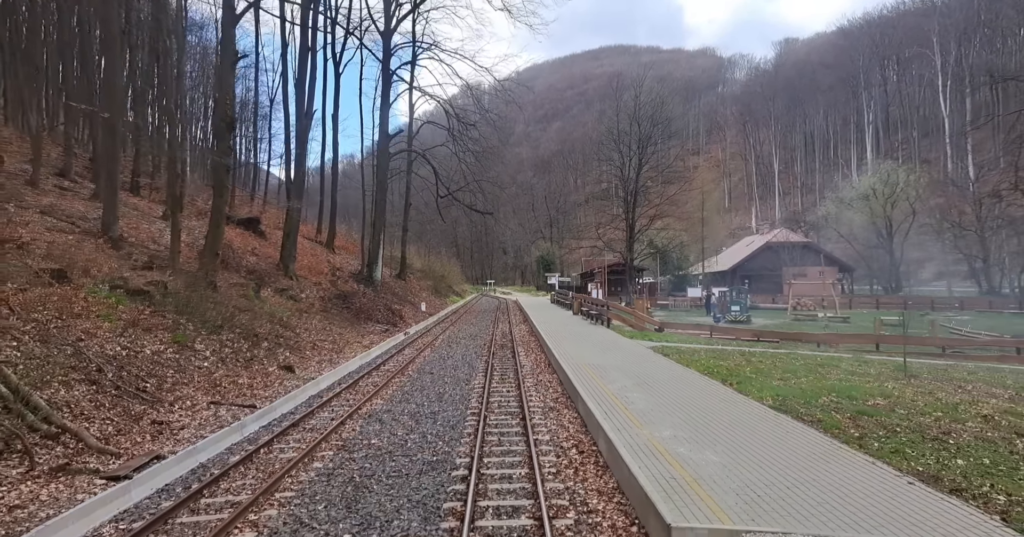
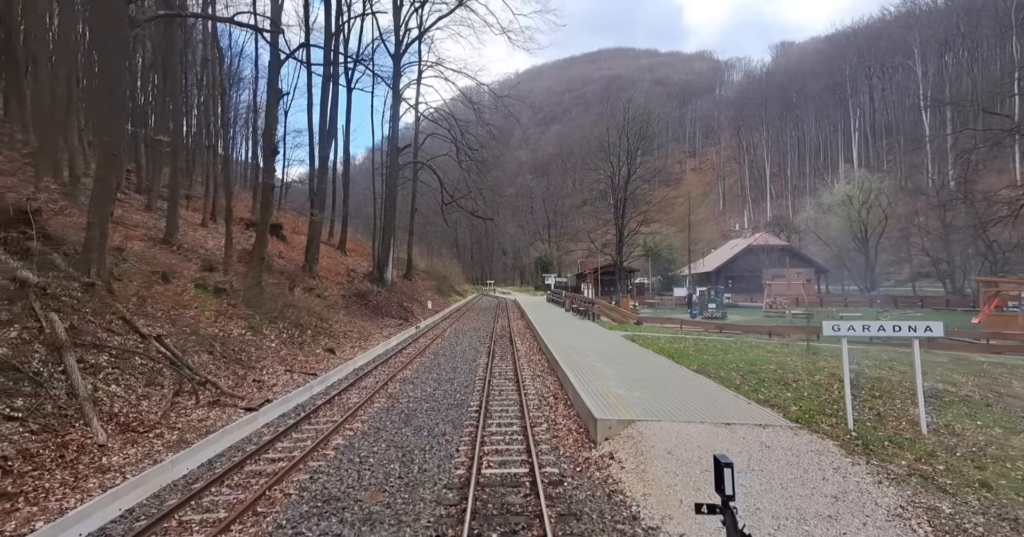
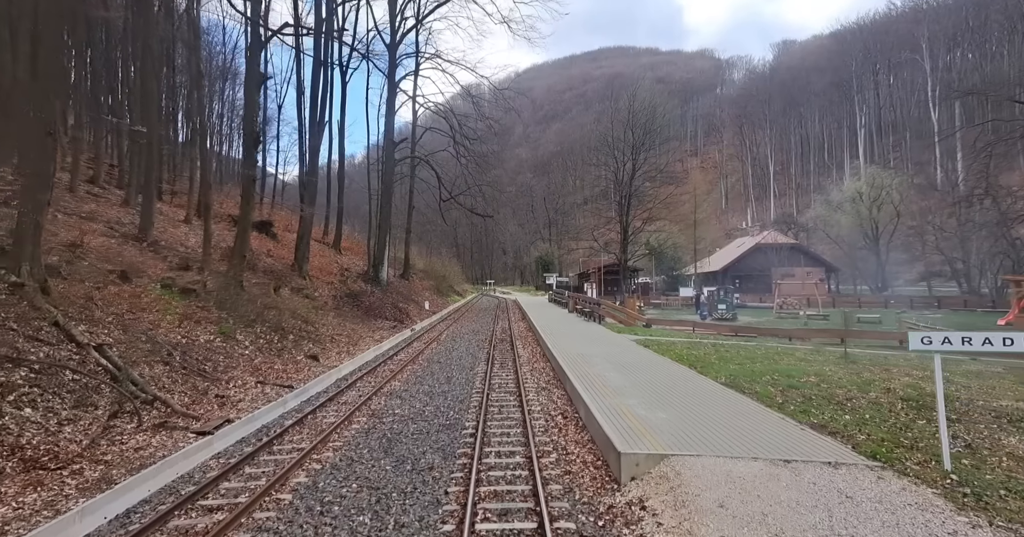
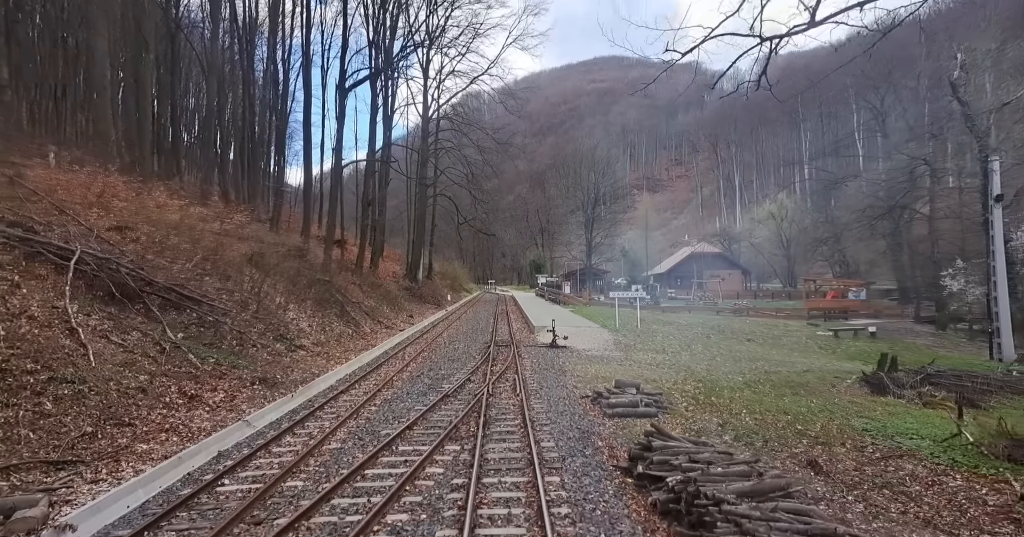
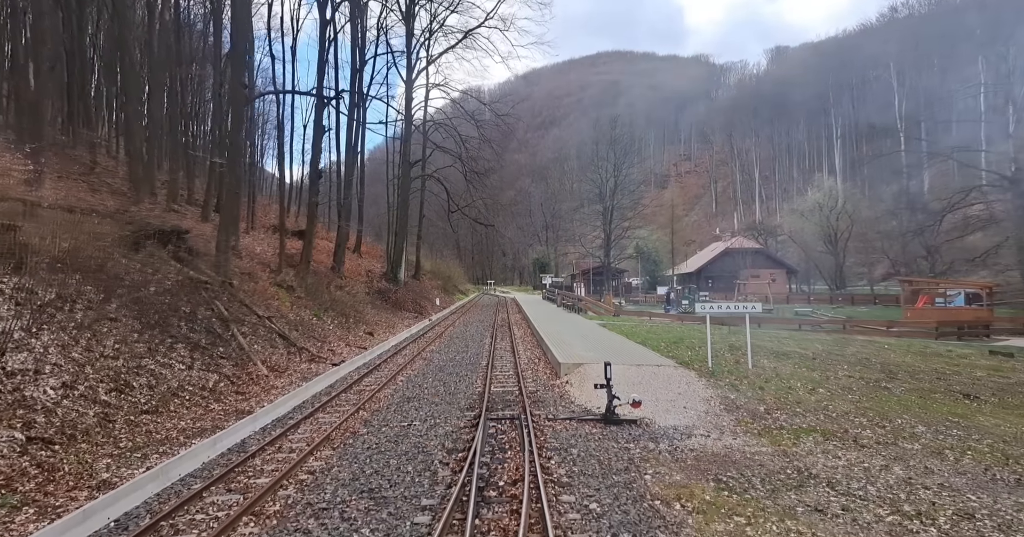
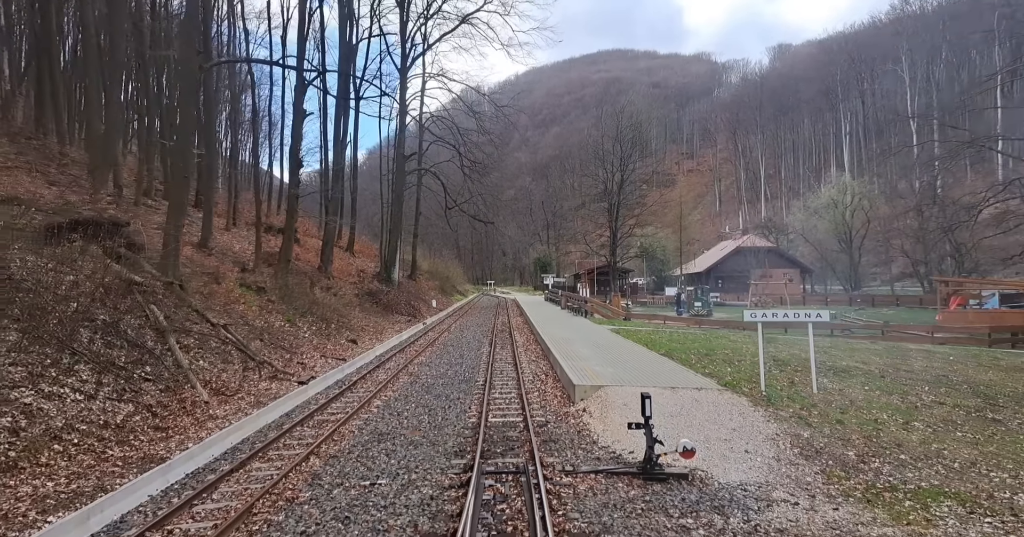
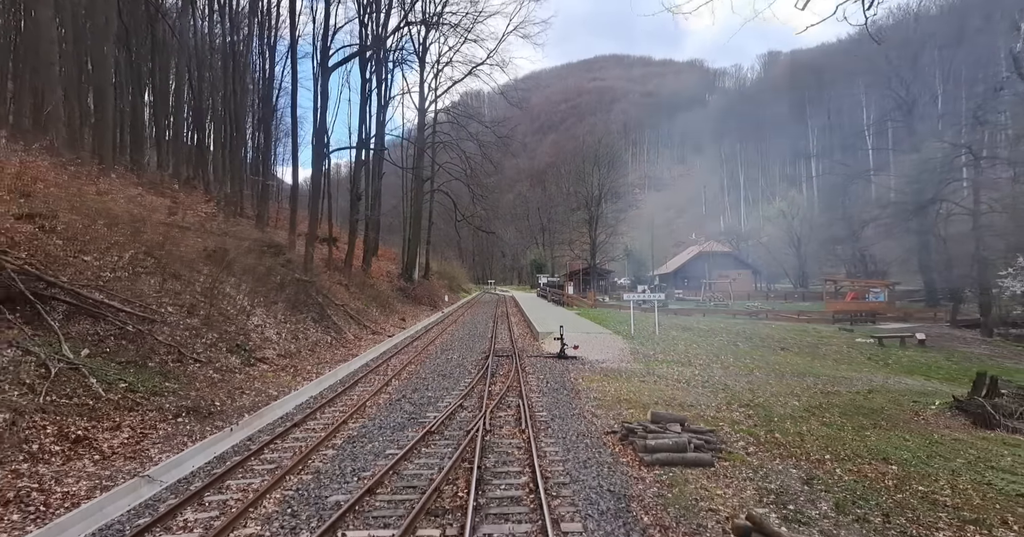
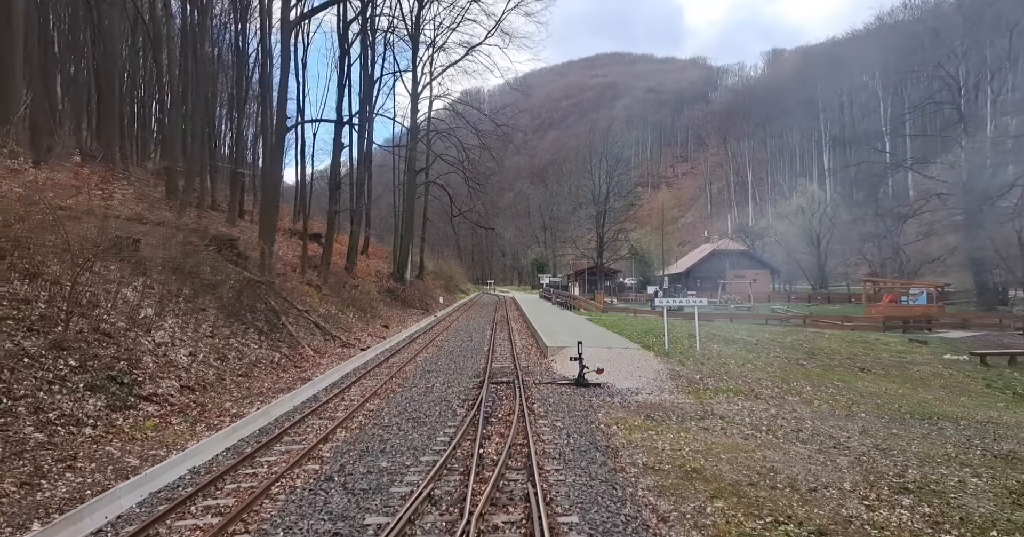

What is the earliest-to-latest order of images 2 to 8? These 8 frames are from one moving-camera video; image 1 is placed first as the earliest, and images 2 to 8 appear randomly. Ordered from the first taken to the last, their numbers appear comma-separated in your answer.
3, 2, 6, 5, 8, 7, 4
